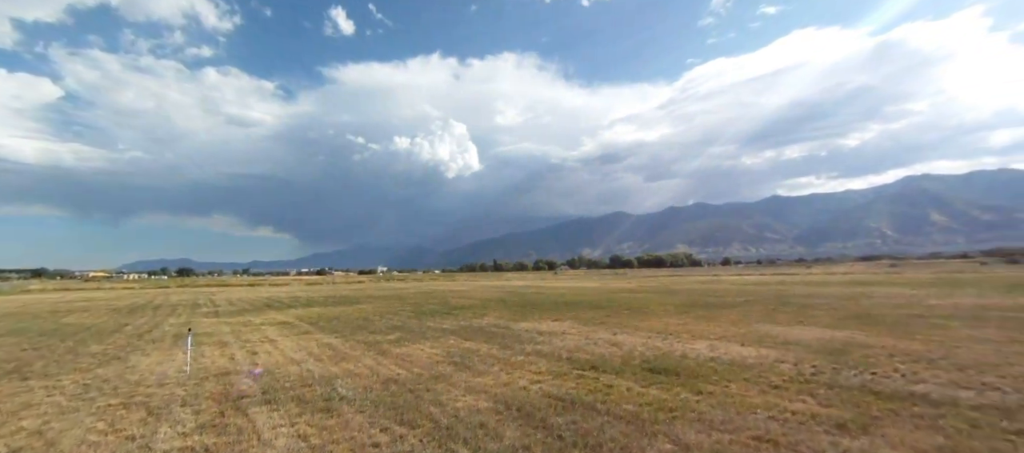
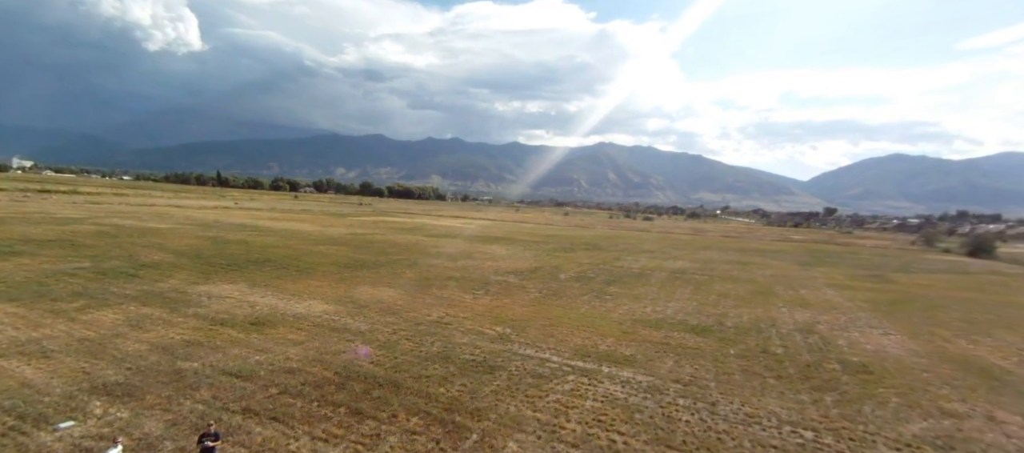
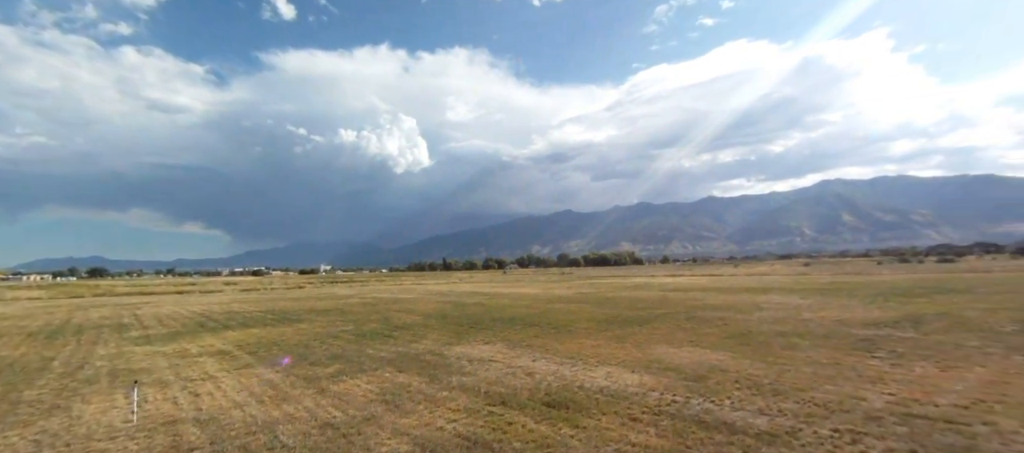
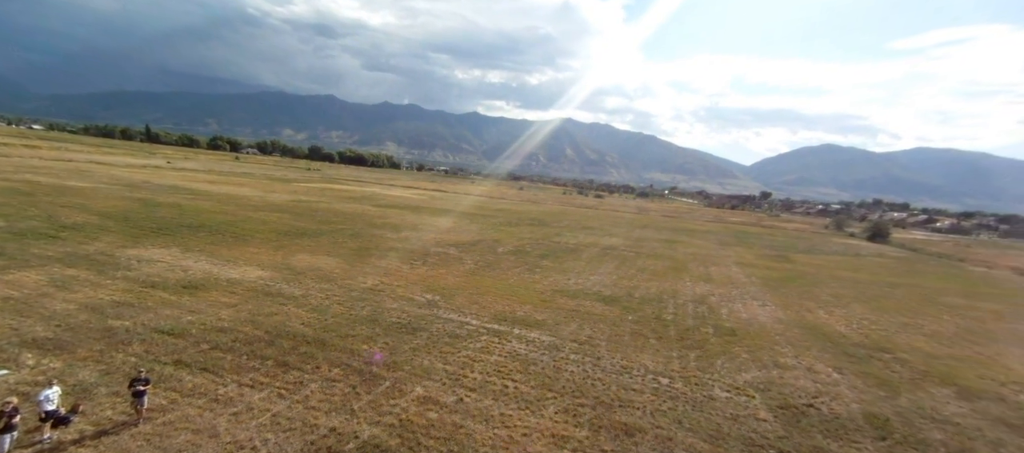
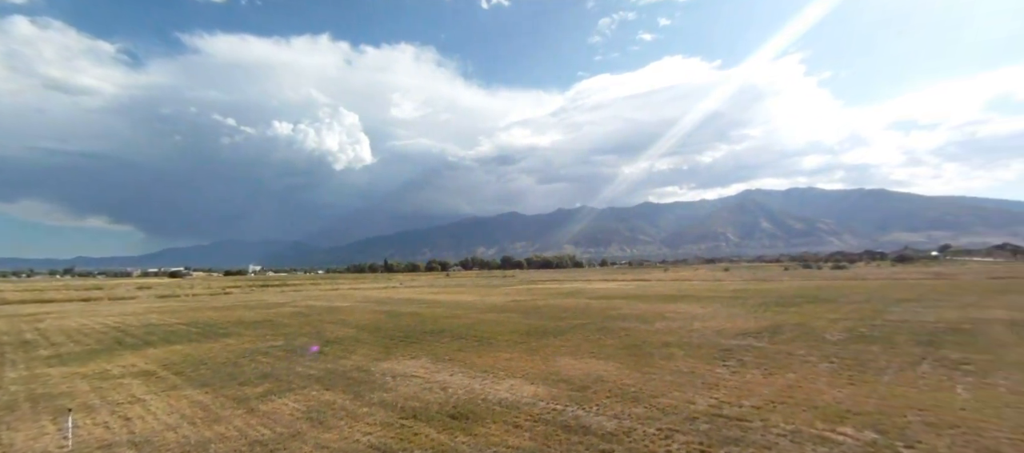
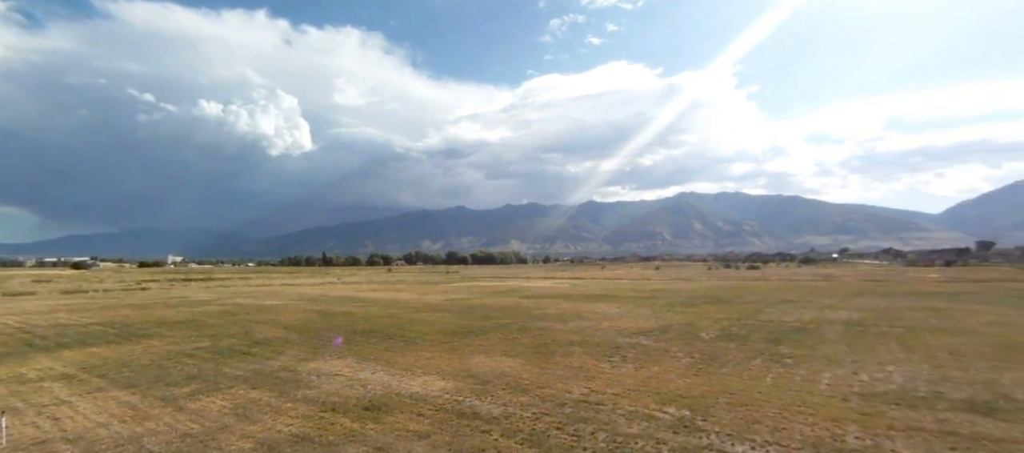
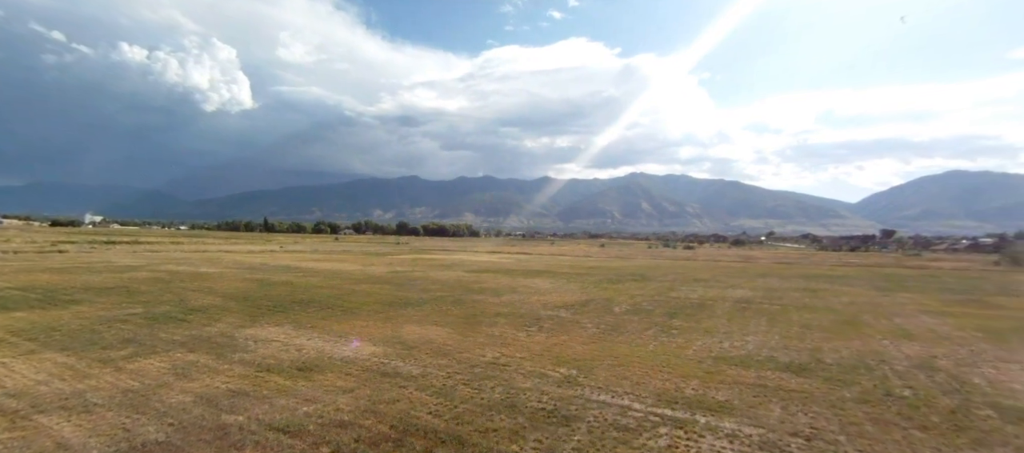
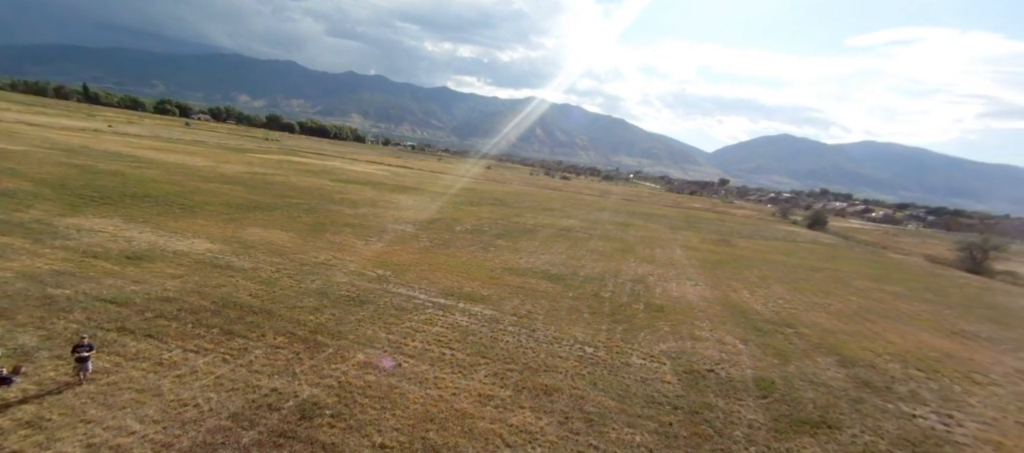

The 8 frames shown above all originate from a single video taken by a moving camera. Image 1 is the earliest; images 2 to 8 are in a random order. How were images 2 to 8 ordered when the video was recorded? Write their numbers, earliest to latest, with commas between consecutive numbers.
3, 5, 6, 7, 2, 4, 8
